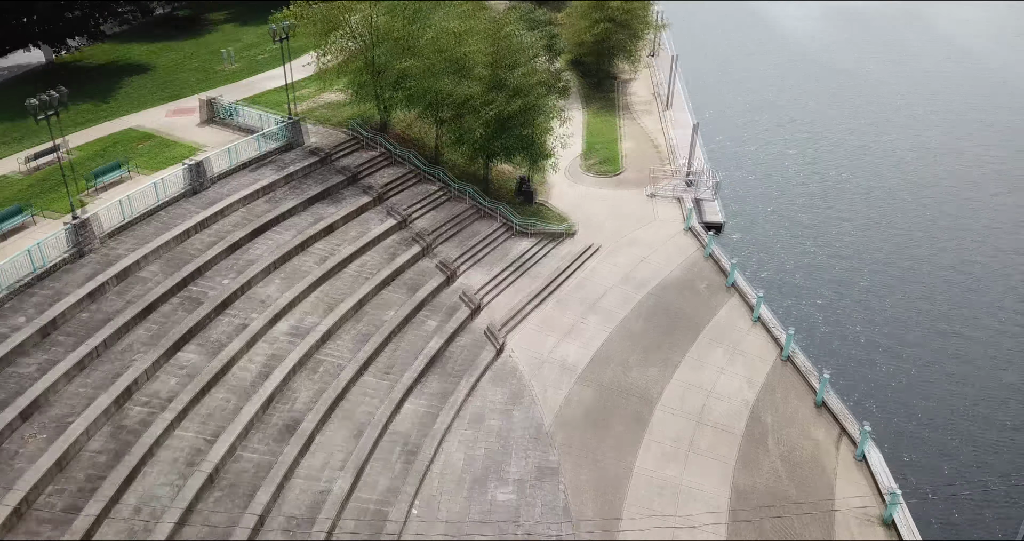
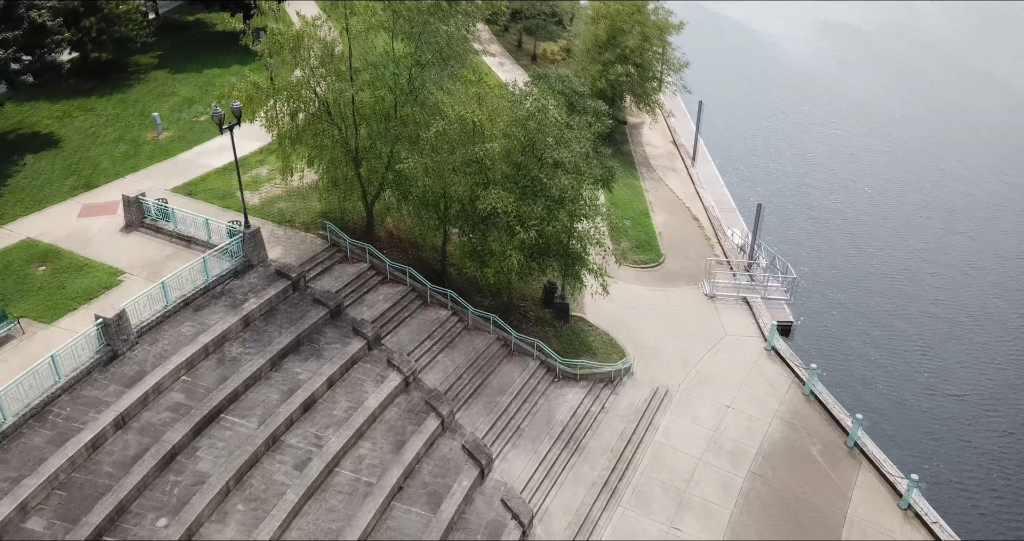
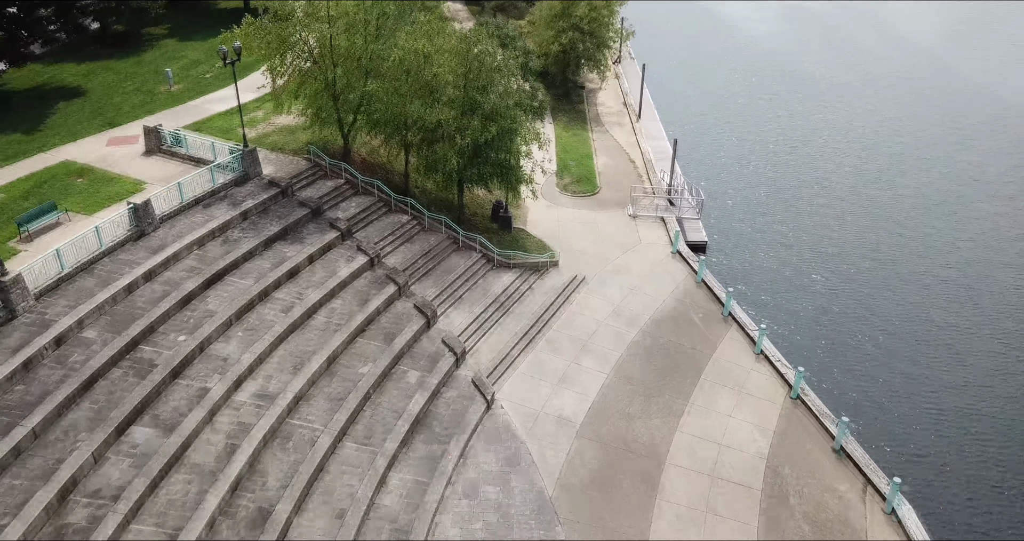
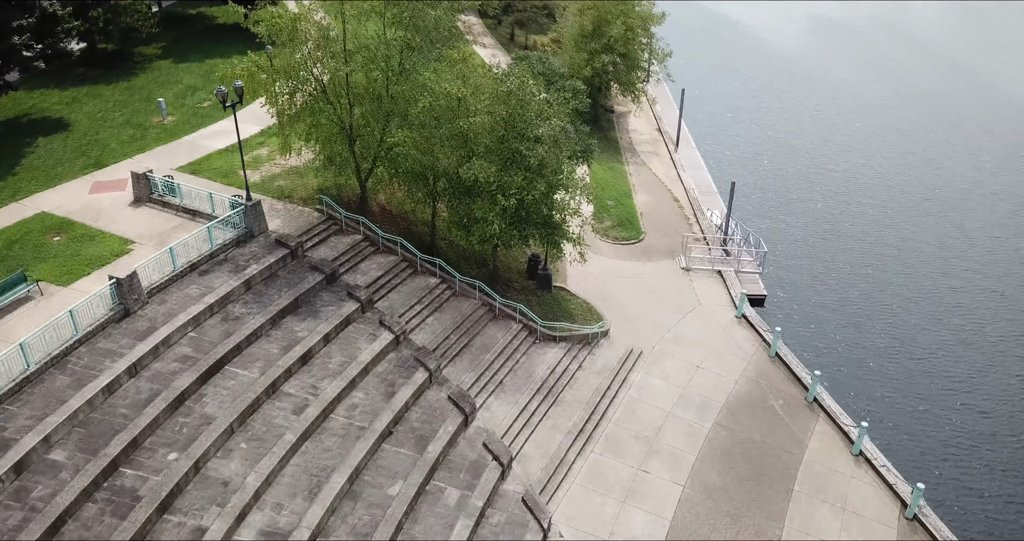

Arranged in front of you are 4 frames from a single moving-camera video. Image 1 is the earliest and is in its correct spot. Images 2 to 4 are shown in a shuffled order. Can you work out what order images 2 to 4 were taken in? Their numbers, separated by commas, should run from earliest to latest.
3, 4, 2
